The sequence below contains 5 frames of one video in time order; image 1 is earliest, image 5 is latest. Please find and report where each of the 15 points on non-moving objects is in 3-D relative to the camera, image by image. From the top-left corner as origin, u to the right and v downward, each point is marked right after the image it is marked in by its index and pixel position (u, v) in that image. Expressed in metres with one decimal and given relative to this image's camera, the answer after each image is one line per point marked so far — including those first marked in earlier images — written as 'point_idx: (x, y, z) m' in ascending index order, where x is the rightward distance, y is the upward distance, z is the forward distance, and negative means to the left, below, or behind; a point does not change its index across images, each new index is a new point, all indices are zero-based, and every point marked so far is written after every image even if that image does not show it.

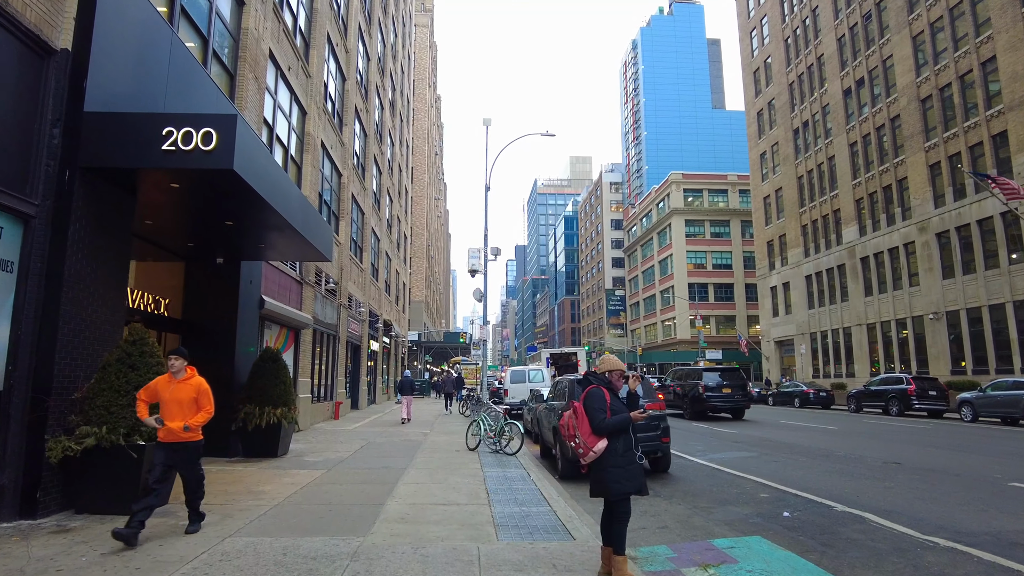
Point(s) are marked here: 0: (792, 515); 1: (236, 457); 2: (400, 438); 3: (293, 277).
0: (+2.9, -2.4, +6.8) m
1: (-4.8, -2.9, +11.4) m
2: (-2.6, -3.5, +15.3) m
3: (-5.4, +0.3, +16.2) m
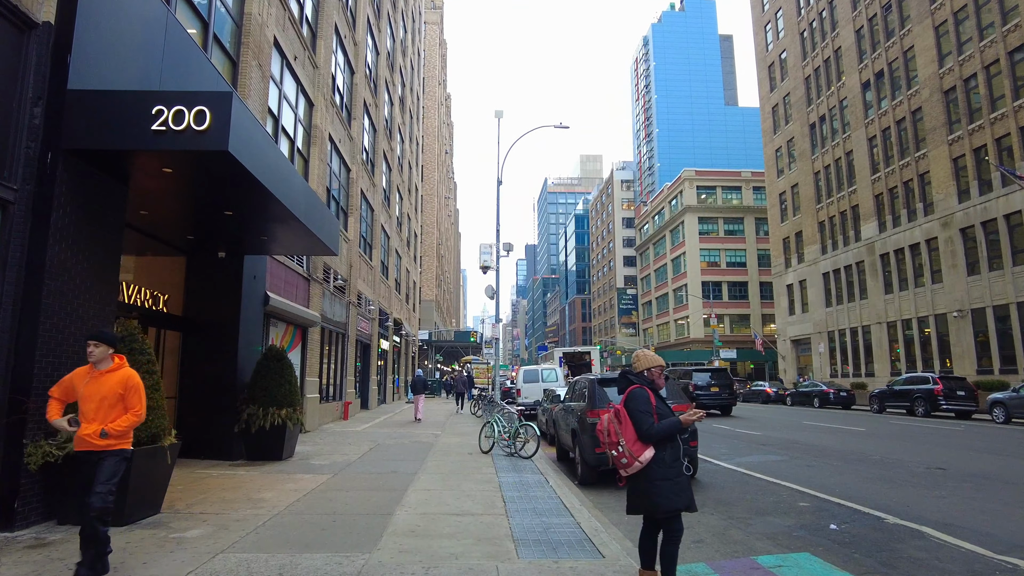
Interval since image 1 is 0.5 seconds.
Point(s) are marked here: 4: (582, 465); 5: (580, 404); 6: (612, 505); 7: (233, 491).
0: (+3.1, -2.3, +6.2) m
1: (-4.5, -2.9, +10.9) m
2: (-2.3, -3.4, +14.7) m
3: (-5.1, +0.4, +15.7) m
4: (+1.0, -2.5, +9.4) m
5: (+1.0, -1.8, +10.0) m
6: (+1.2, -2.6, +8.0) m
7: (-3.4, -2.5, +7.9) m
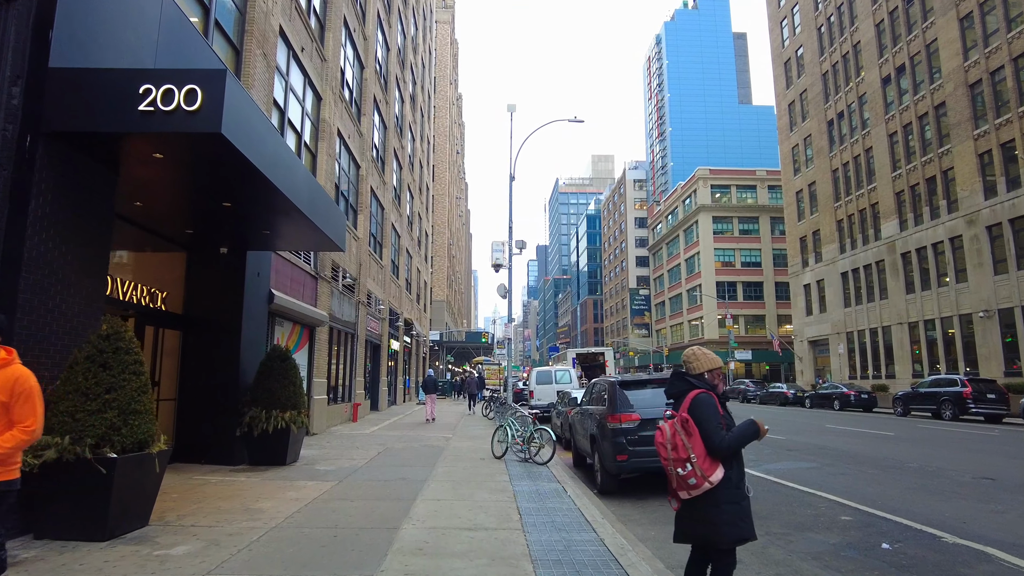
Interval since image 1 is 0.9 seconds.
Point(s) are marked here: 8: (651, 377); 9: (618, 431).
0: (+3.3, -2.2, +5.6) m
1: (-4.3, -2.8, +10.4) m
2: (-2.0, -3.4, +14.2) m
3: (-4.8, +0.4, +15.2) m
4: (+1.2, -2.5, +8.8) m
5: (+1.3, -1.7, +9.4) m
6: (+1.4, -2.6, +7.4) m
7: (-3.2, -2.4, +7.4) m
8: (+1.9, -1.2, +9.0) m
9: (+1.4, -1.9, +8.5) m
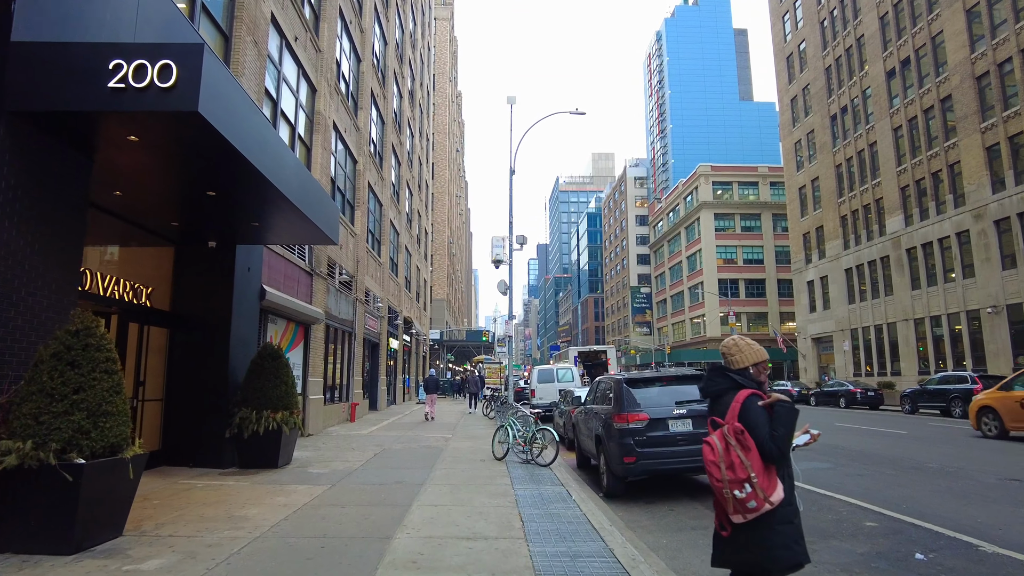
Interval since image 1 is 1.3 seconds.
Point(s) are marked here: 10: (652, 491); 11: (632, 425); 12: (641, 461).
0: (+3.3, -2.1, +5.1) m
1: (-4.3, -2.7, +10.0) m
2: (-2.0, -3.3, +13.8) m
3: (-4.8, +0.5, +14.8) m
4: (+1.2, -2.4, +8.4) m
5: (+1.3, -1.6, +9.0) m
6: (+1.4, -2.5, +7.0) m
7: (-3.2, -2.3, +7.0) m
8: (+2.0, -1.1, +8.6) m
9: (+1.4, -1.8, +8.0) m
10: (+1.8, -2.6, +8.5) m
11: (+1.5, -1.7, +8.0) m
12: (+1.6, -2.1, +7.9) m
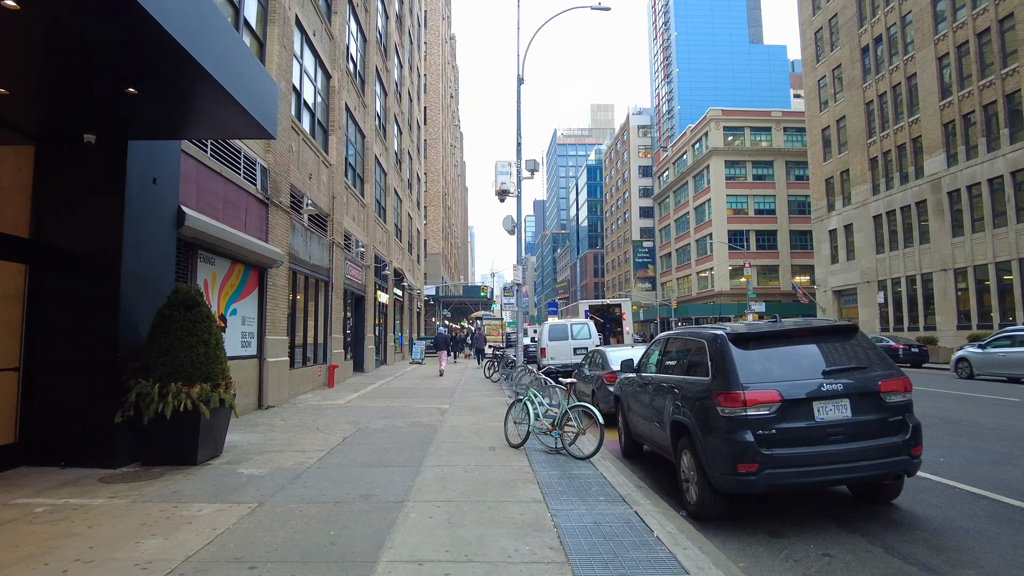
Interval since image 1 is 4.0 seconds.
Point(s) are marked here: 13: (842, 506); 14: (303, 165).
0: (+3.6, -1.5, +2.0) m
1: (-4.0, -1.9, +6.8) m
2: (-1.7, -2.1, +10.7) m
3: (-4.5, +1.7, +11.4) m
4: (+1.5, -1.6, +5.2) m
5: (+1.5, -0.8, +5.7) m
6: (+1.7, -1.8, +3.8) m
7: (-2.9, -1.6, +3.8) m
8: (+2.2, -0.3, +5.4) m
9: (+1.7, -1.0, +4.8) m
10: (+2.1, -1.8, +5.4) m
11: (+1.8, -0.9, +4.8) m
12: (+1.8, -1.3, +4.7) m
13: (+2.7, -1.8, +5.4) m
14: (-4.8, +2.8, +15.0) m
